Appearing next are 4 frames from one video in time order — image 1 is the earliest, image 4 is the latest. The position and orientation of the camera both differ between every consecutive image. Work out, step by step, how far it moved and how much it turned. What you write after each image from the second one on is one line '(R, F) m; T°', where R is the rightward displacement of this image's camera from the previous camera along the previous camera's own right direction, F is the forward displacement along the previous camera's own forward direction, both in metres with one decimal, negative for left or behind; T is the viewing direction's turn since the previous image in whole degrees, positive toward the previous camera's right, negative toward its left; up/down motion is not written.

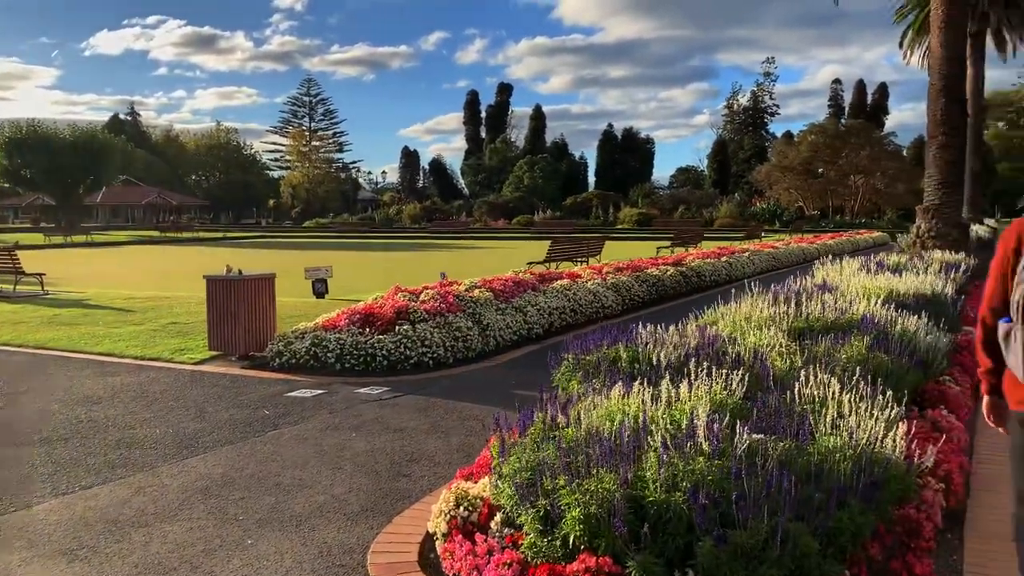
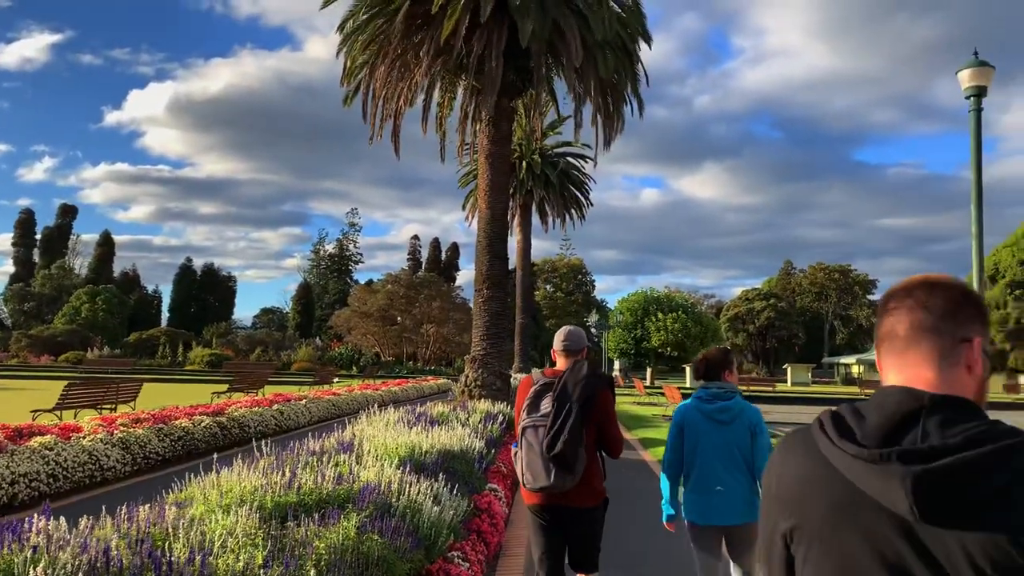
(+0.8, +0.9) m; +27°
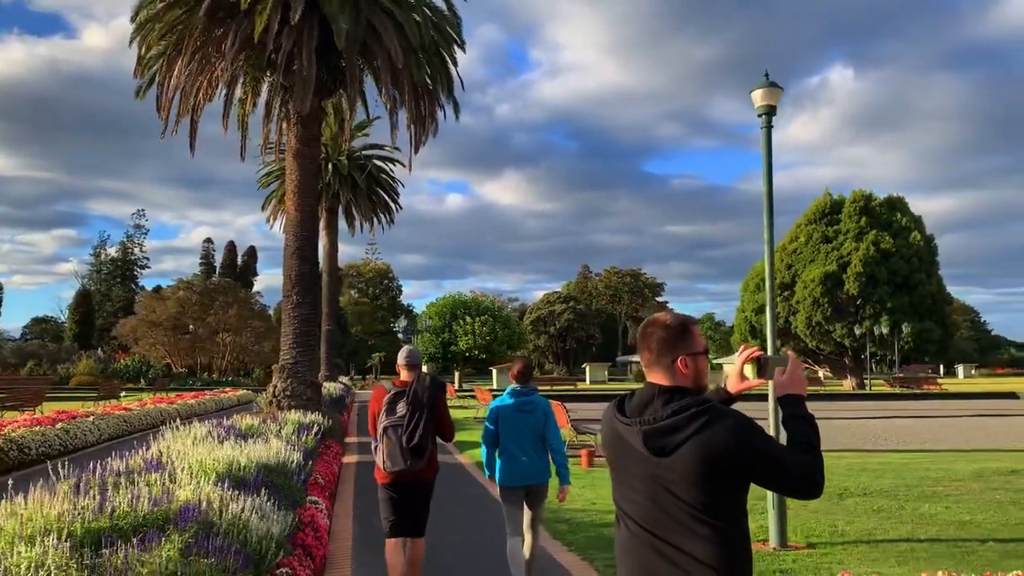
(-0.2, 0.0) m; +13°
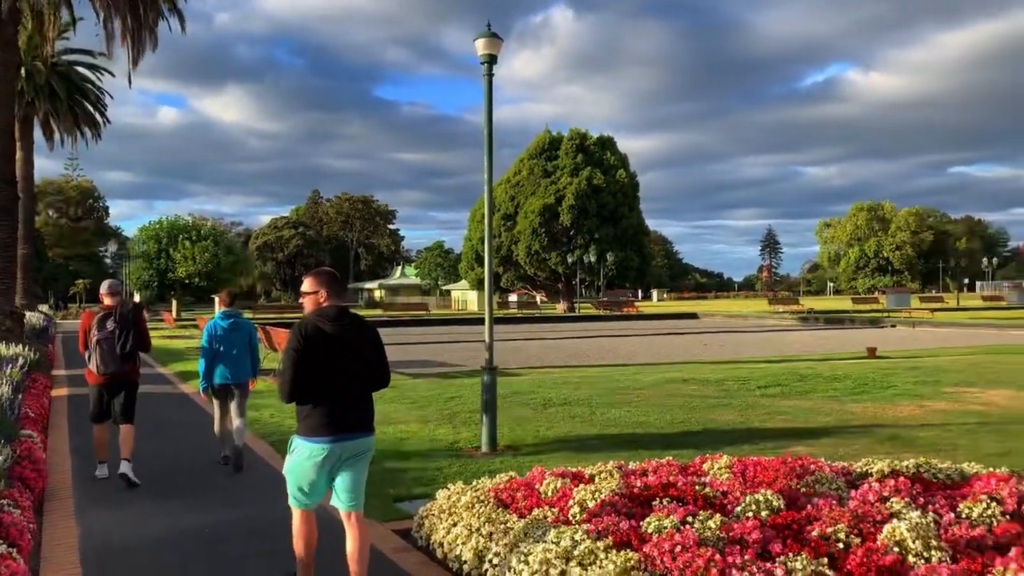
(0.0, -0.5) m; +18°
